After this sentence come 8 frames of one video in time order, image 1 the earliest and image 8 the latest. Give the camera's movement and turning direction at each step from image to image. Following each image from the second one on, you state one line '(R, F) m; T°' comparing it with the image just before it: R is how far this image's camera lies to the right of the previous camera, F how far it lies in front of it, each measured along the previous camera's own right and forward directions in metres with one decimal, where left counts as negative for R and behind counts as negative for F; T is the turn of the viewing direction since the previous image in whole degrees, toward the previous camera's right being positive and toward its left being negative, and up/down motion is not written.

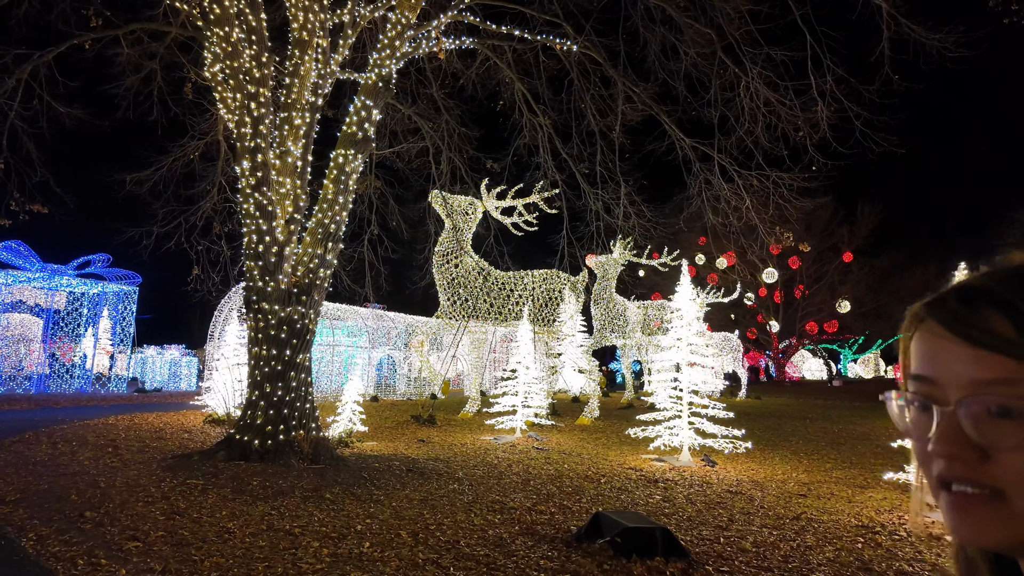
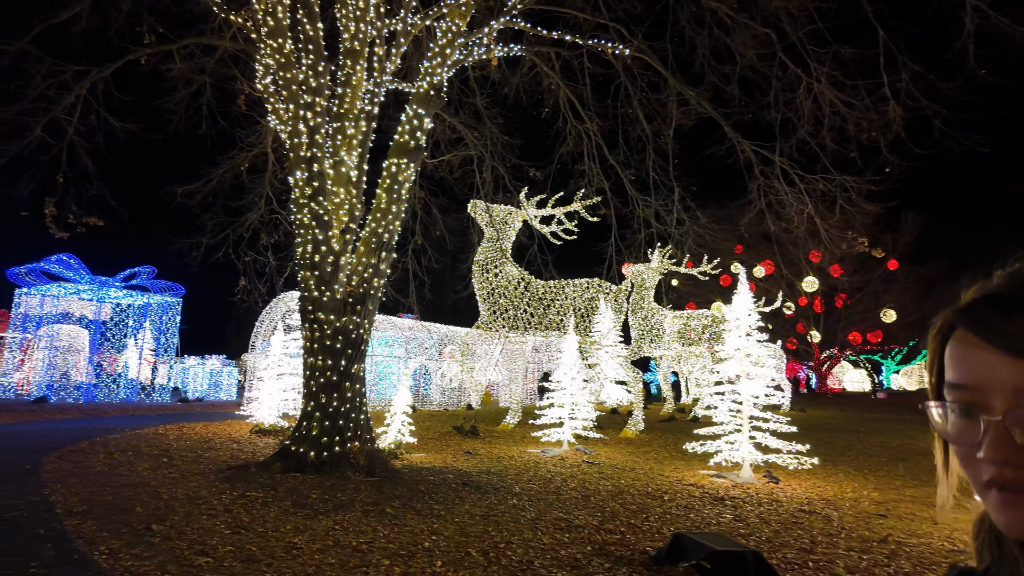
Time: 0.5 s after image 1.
(-0.4, +0.2) m; -3°
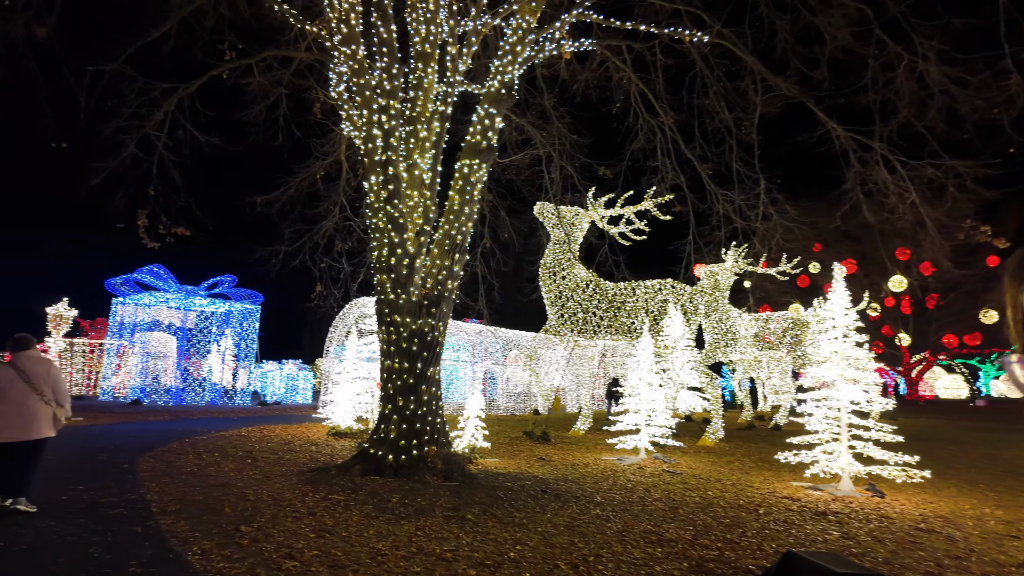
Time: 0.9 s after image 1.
(-0.2, +0.2) m; -6°
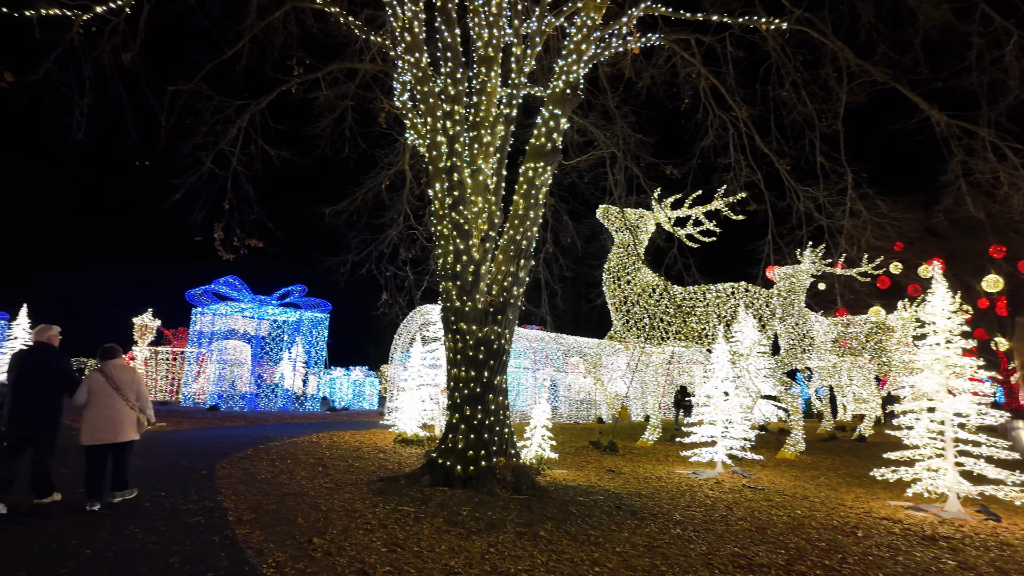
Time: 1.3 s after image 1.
(-0.1, +0.2) m; -6°
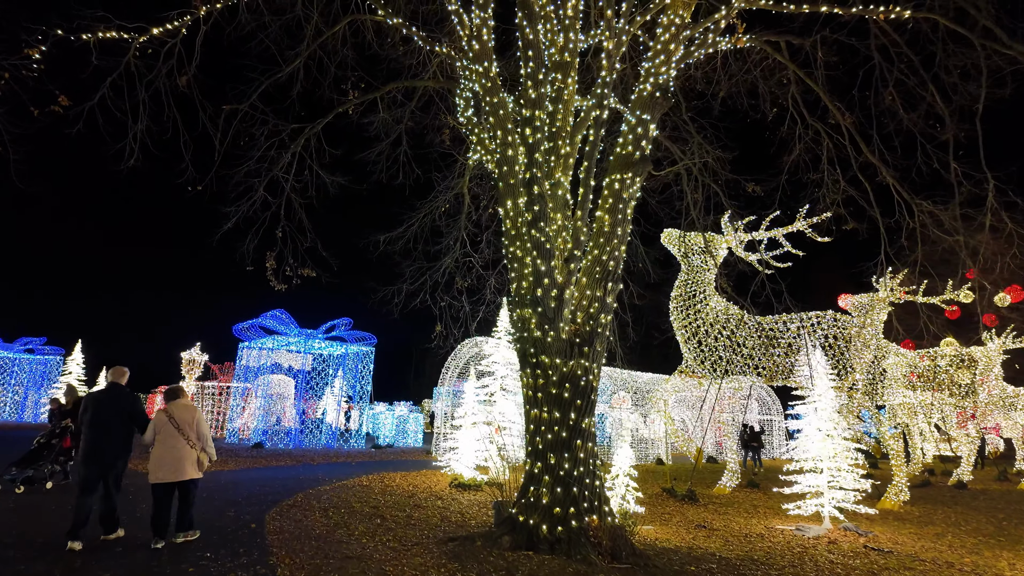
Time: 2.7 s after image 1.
(-0.5, +0.9) m; -4°
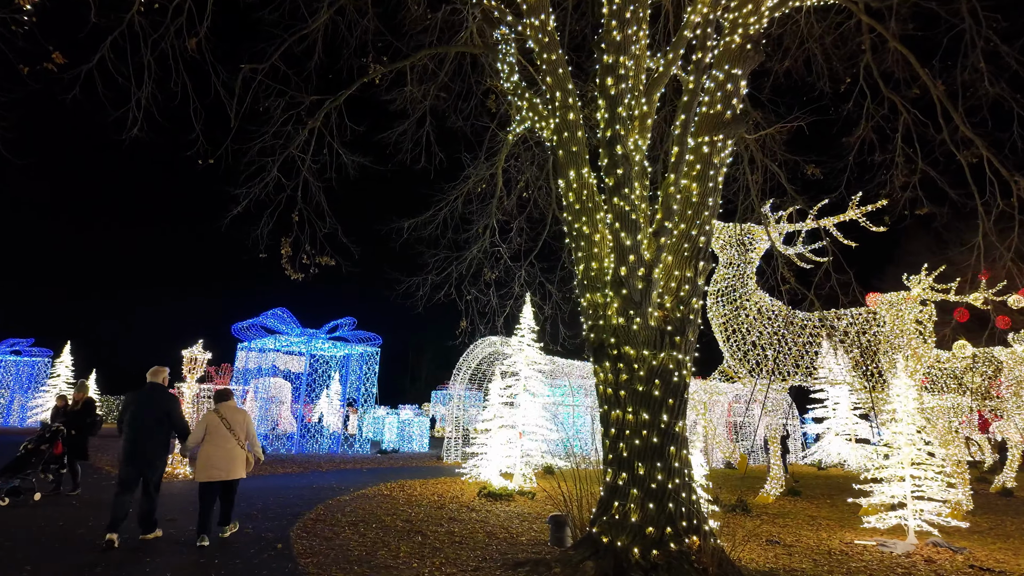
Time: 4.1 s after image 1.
(-0.8, +1.0) m; +1°
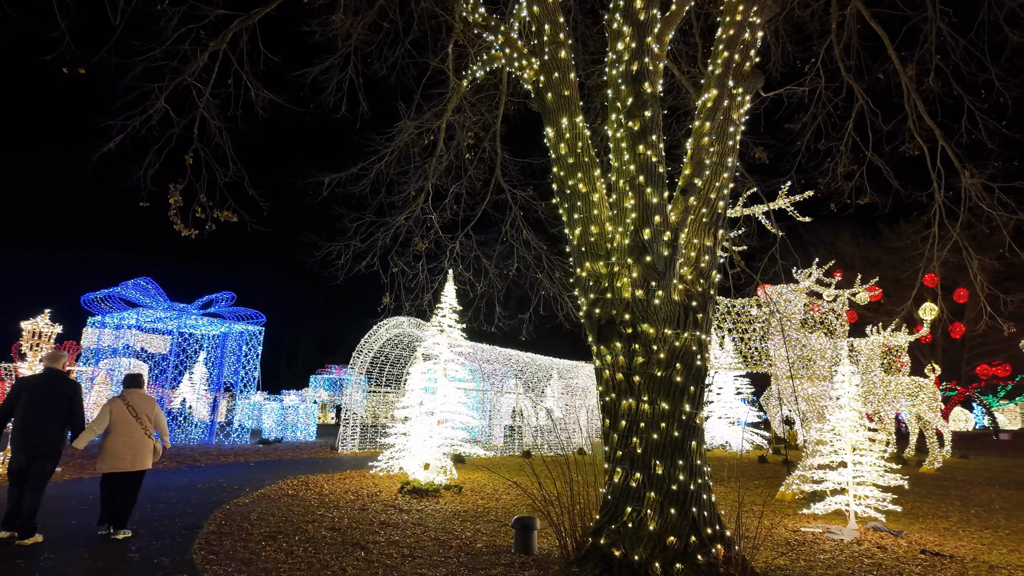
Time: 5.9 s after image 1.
(-0.8, +1.1) m; +11°
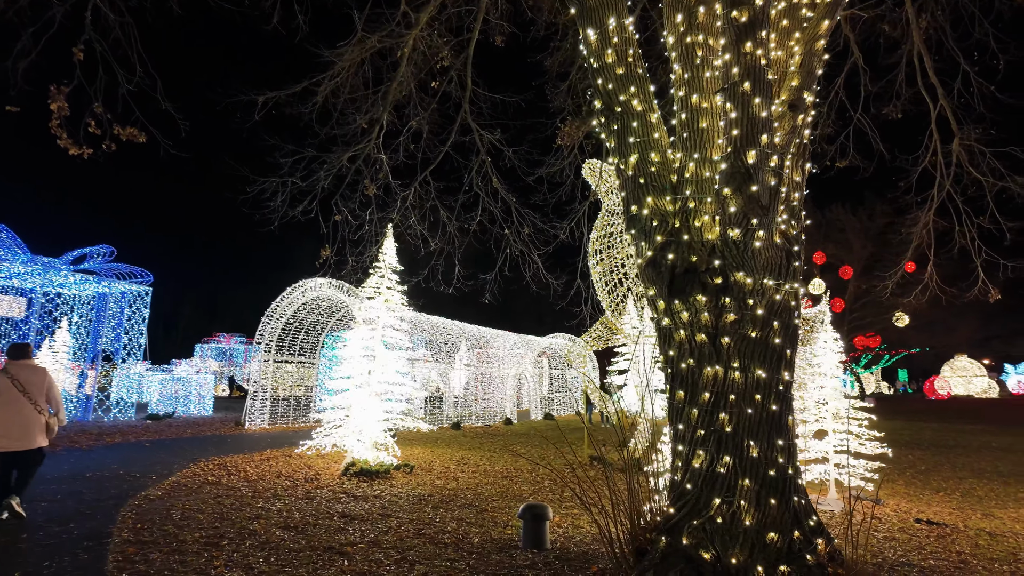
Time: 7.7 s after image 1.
(-1.0, +1.2) m; +10°
